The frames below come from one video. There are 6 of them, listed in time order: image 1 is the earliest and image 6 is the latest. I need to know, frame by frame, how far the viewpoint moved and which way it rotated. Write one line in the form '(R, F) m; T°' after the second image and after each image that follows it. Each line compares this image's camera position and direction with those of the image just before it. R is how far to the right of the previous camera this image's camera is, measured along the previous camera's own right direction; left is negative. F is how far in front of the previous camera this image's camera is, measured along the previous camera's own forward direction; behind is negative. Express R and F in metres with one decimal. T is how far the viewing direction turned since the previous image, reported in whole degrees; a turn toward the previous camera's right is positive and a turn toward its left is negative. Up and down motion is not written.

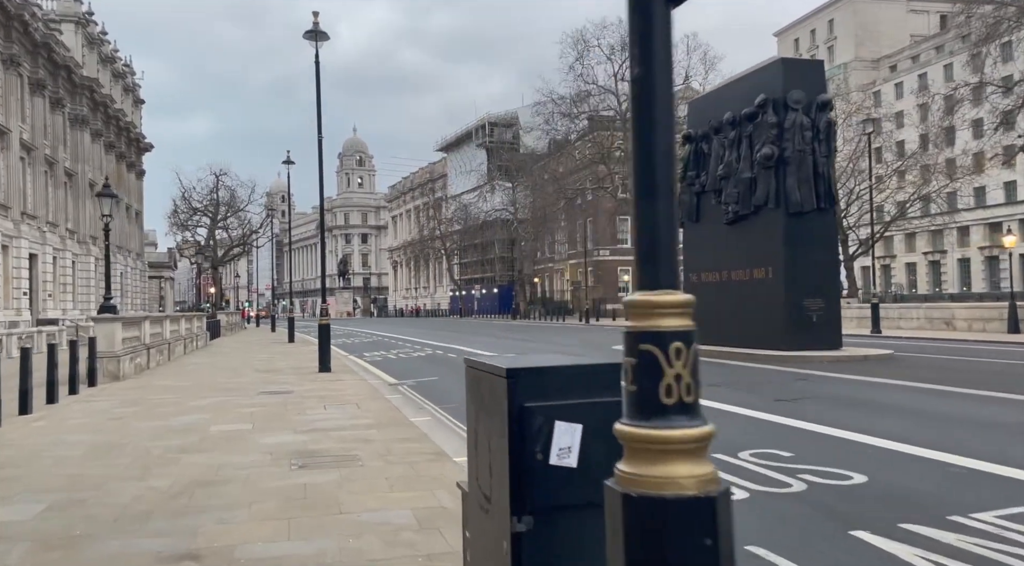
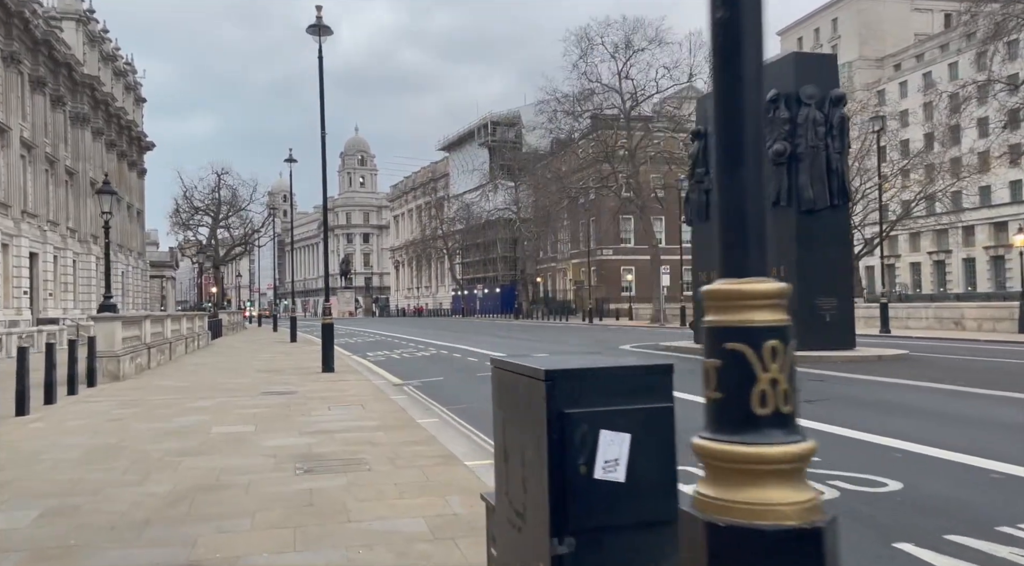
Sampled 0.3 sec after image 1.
(-0.1, +0.4) m; 0°
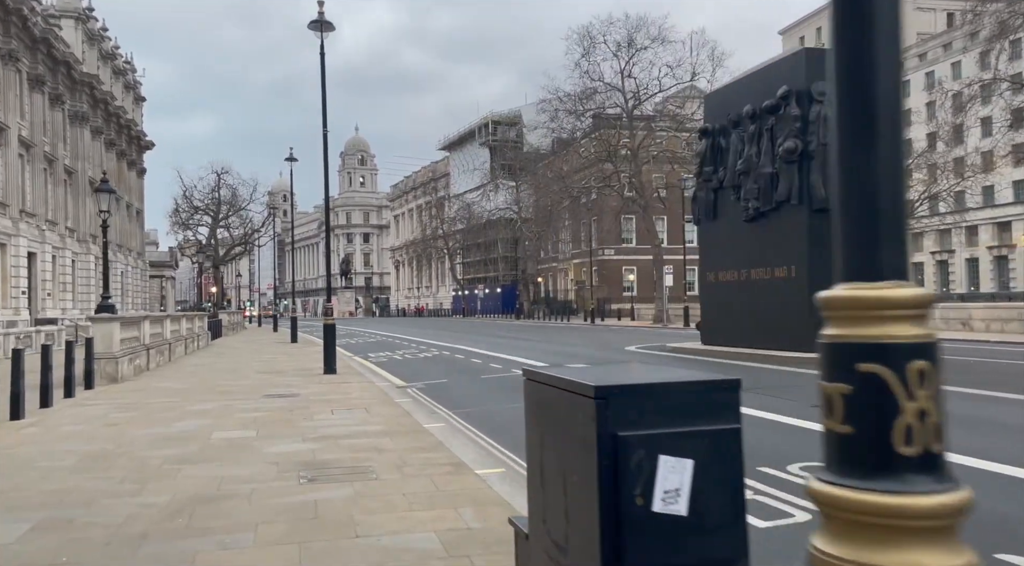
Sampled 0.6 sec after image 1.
(-0.1, +0.4) m; 0°
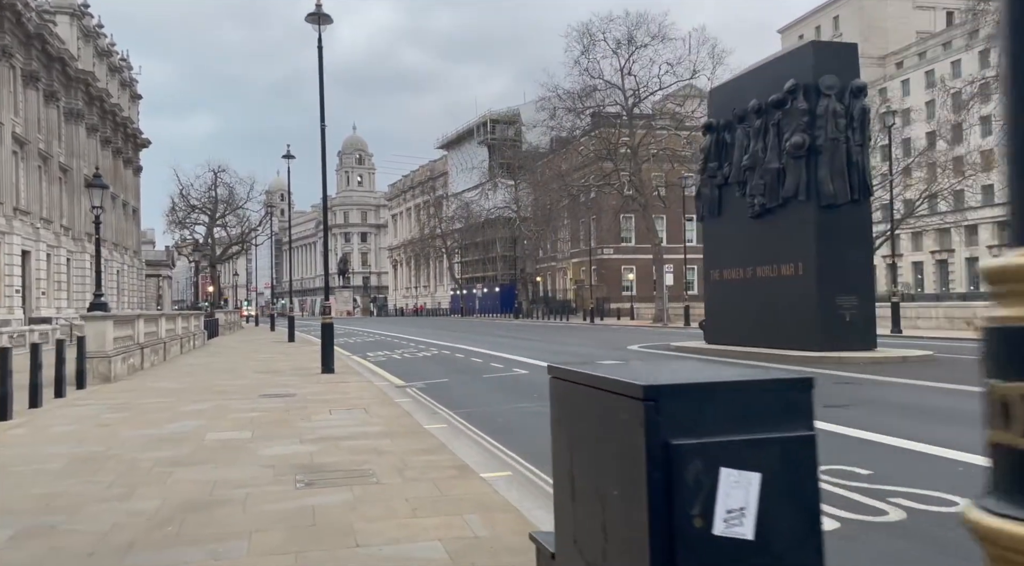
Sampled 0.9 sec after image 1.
(-0.1, +0.4) m; 0°
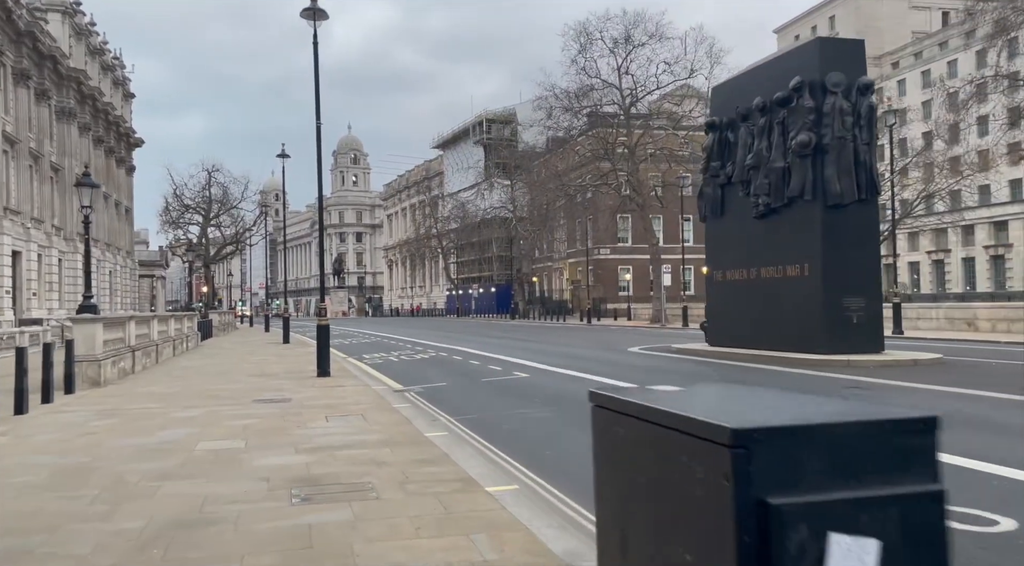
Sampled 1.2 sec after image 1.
(-0.1, +0.4) m; 0°
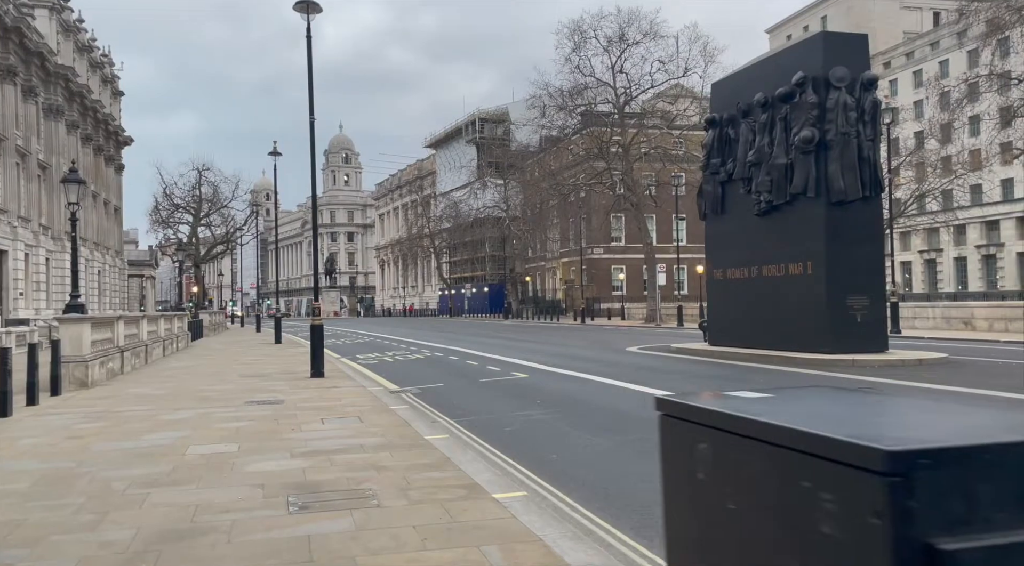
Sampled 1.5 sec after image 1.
(-0.2, +0.4) m; +1°
